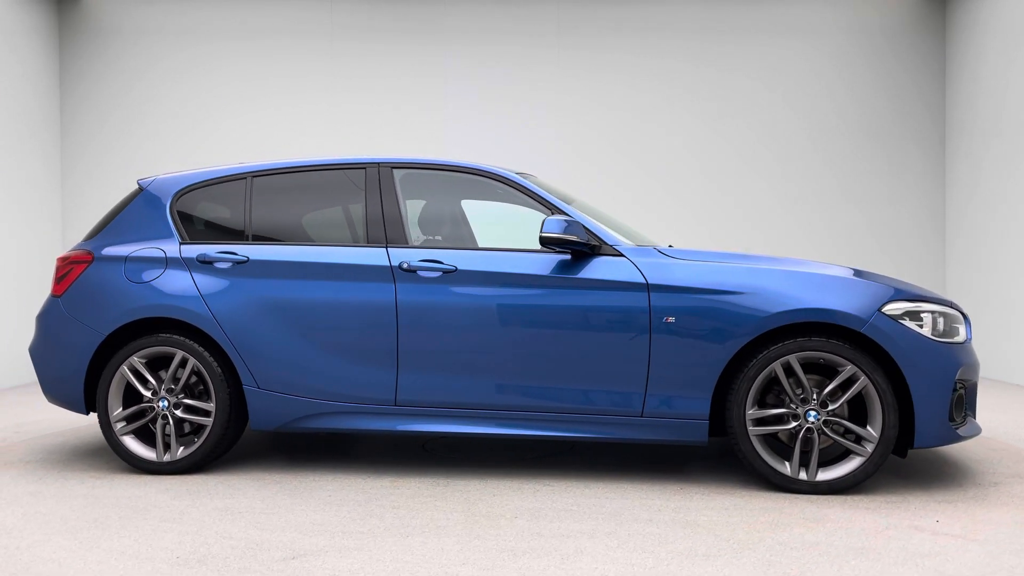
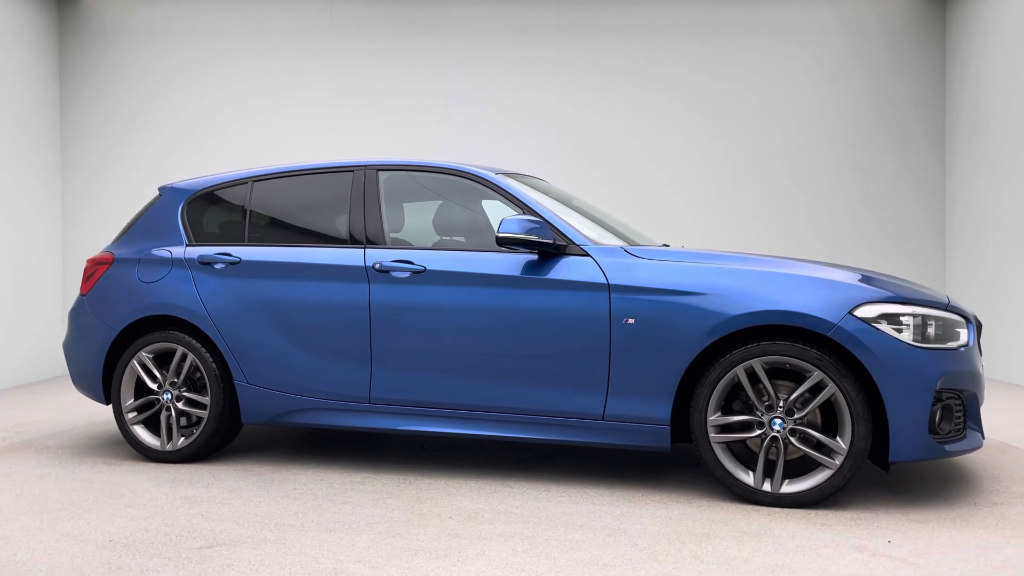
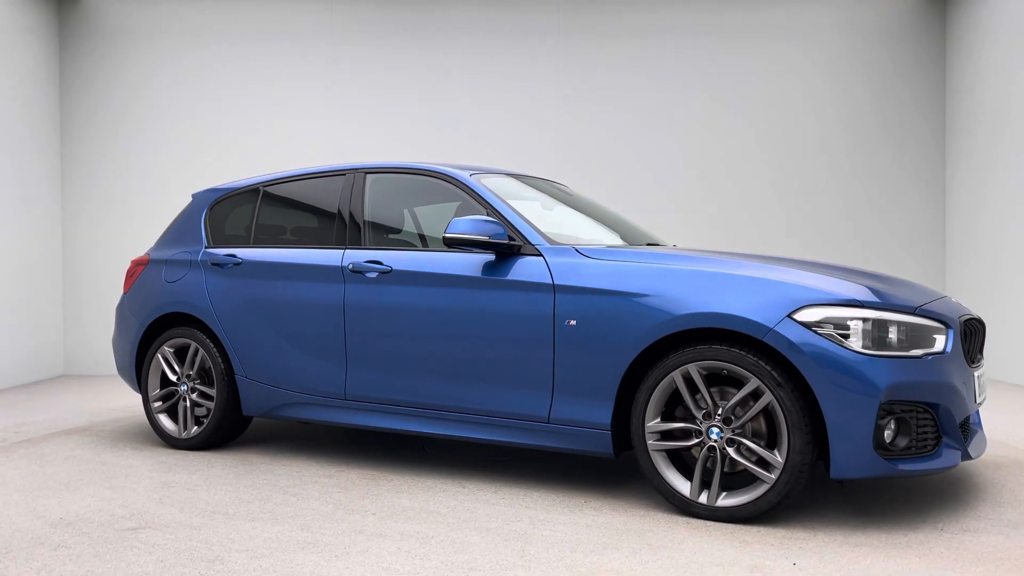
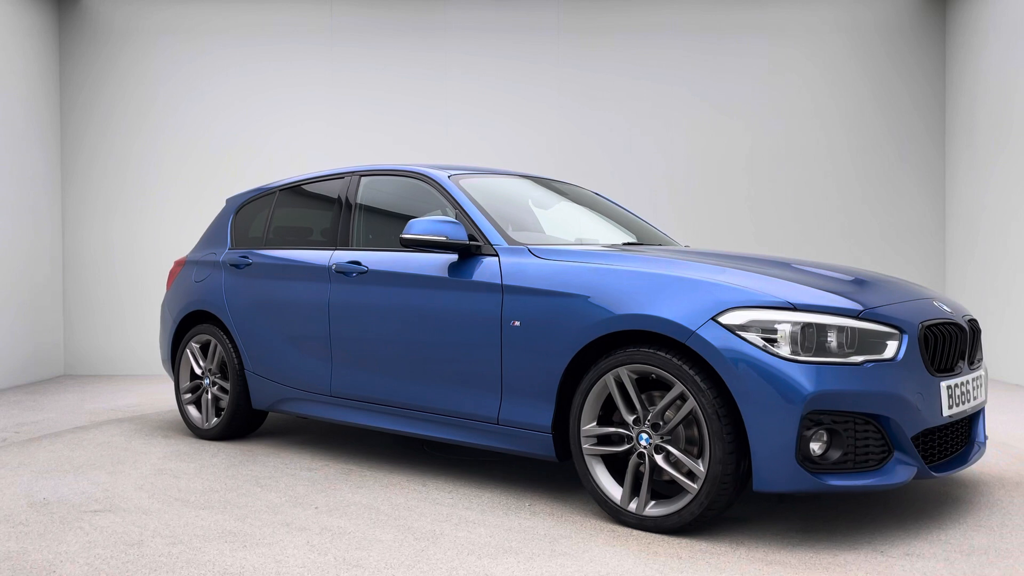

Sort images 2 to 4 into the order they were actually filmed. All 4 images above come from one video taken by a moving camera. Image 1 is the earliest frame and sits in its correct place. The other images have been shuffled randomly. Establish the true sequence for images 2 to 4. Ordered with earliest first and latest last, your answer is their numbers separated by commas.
2, 3, 4
